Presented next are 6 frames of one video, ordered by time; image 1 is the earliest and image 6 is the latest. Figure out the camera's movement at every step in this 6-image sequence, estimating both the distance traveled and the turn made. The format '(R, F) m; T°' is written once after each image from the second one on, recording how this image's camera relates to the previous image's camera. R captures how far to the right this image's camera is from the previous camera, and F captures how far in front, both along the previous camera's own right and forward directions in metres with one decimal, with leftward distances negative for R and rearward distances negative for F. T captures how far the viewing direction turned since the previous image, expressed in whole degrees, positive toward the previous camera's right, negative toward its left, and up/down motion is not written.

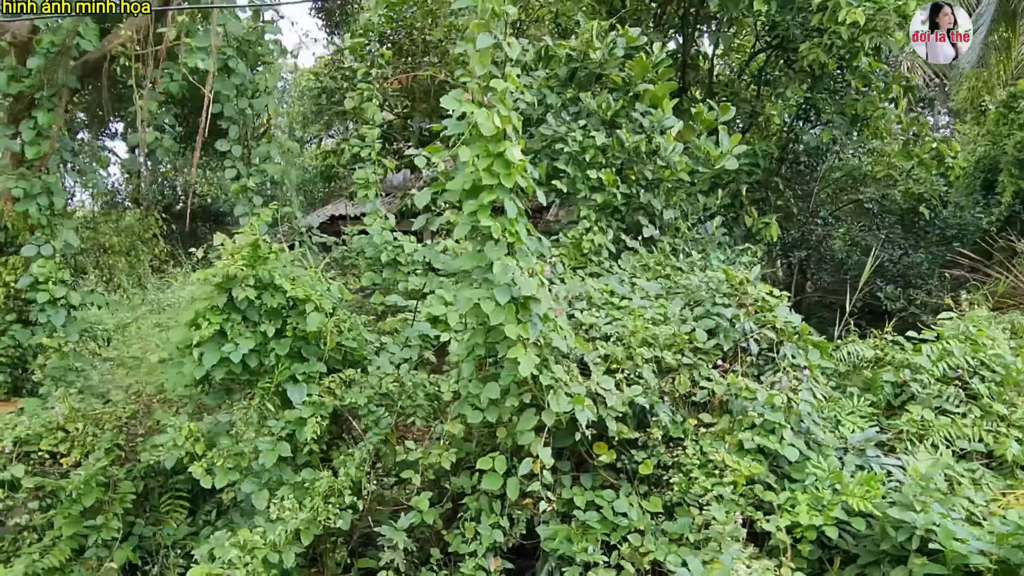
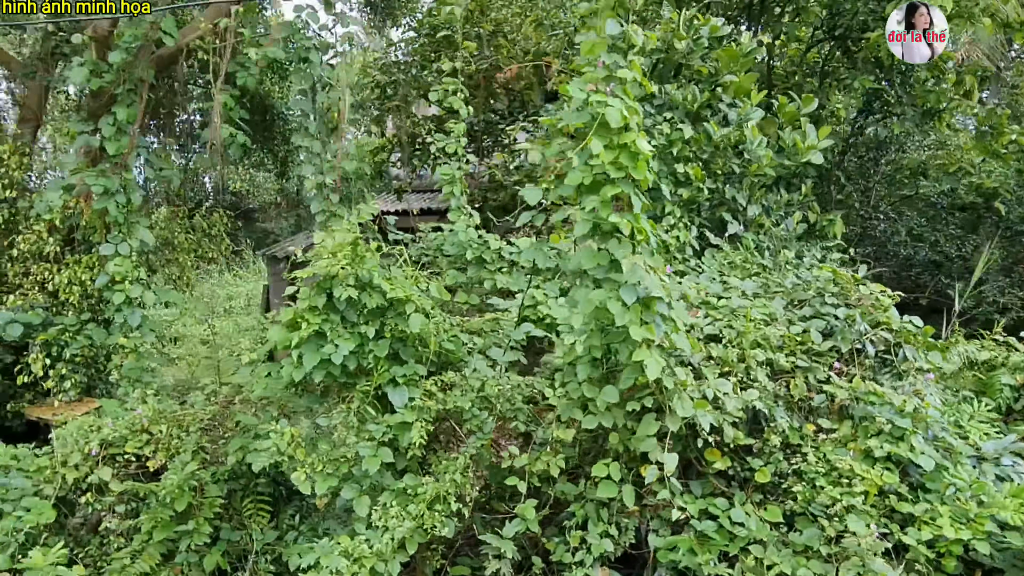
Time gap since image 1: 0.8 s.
(-0.3, +0.1) m; -1°
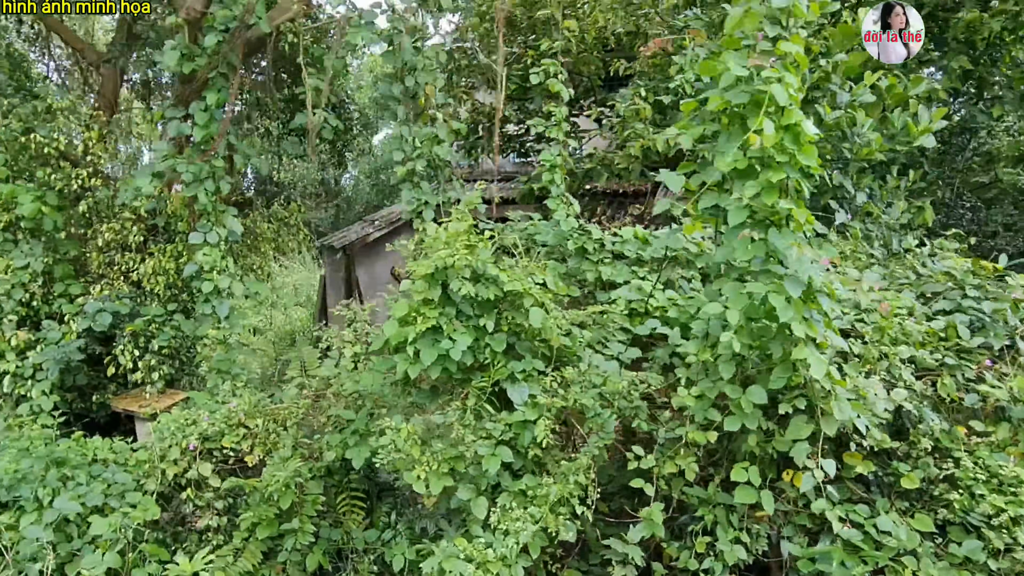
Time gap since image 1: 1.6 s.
(-0.3, +0.1) m; -2°
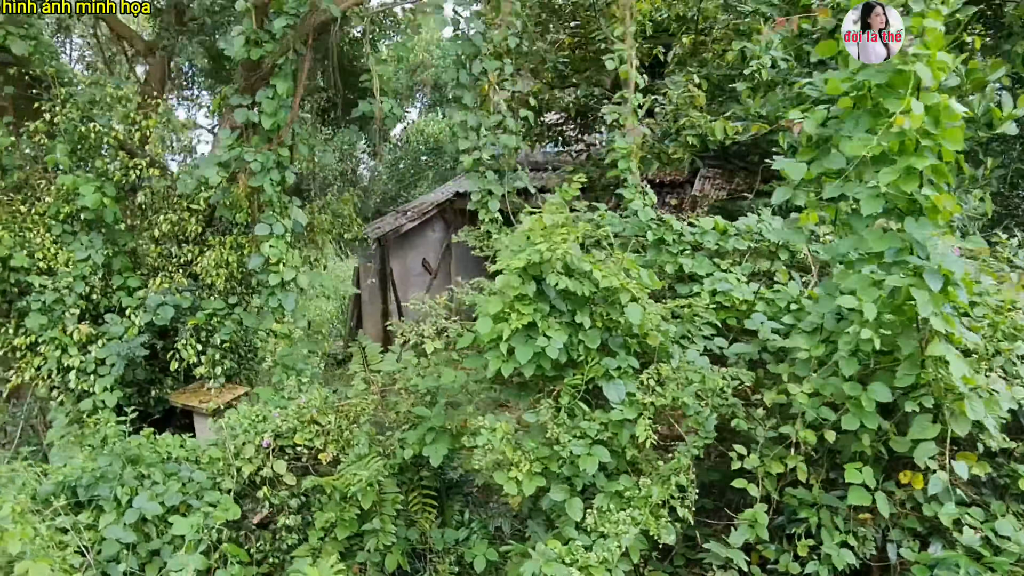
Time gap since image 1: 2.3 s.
(-0.3, +0.1) m; -1°
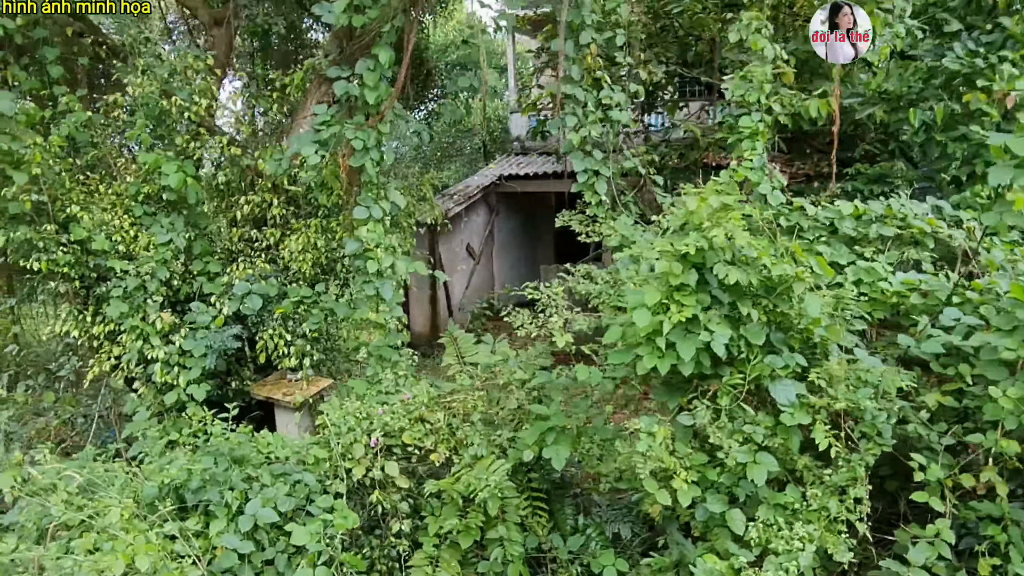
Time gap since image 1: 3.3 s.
(-0.4, +0.2) m; -1°
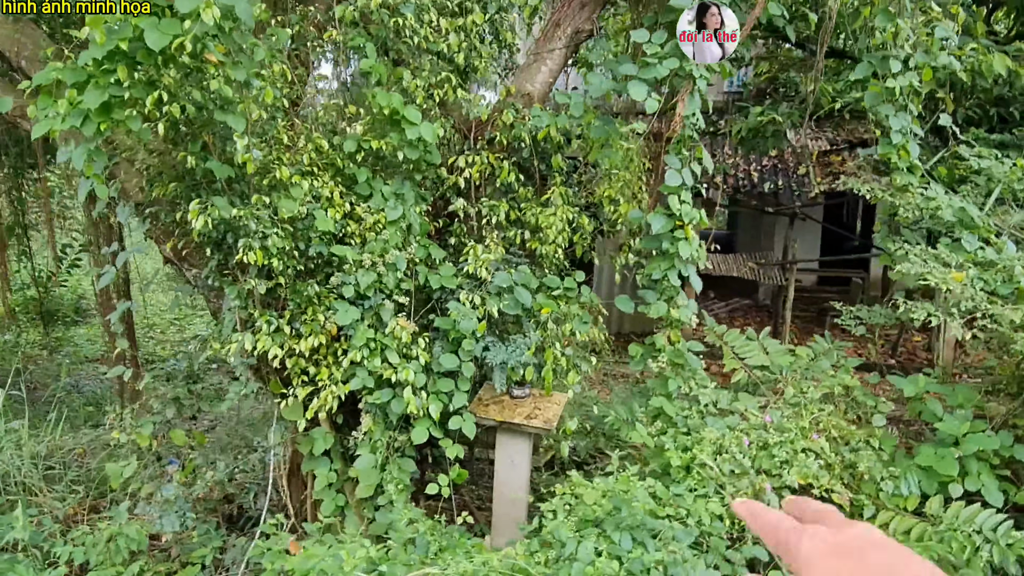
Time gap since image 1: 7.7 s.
(-1.5, +0.8) m; +10°
